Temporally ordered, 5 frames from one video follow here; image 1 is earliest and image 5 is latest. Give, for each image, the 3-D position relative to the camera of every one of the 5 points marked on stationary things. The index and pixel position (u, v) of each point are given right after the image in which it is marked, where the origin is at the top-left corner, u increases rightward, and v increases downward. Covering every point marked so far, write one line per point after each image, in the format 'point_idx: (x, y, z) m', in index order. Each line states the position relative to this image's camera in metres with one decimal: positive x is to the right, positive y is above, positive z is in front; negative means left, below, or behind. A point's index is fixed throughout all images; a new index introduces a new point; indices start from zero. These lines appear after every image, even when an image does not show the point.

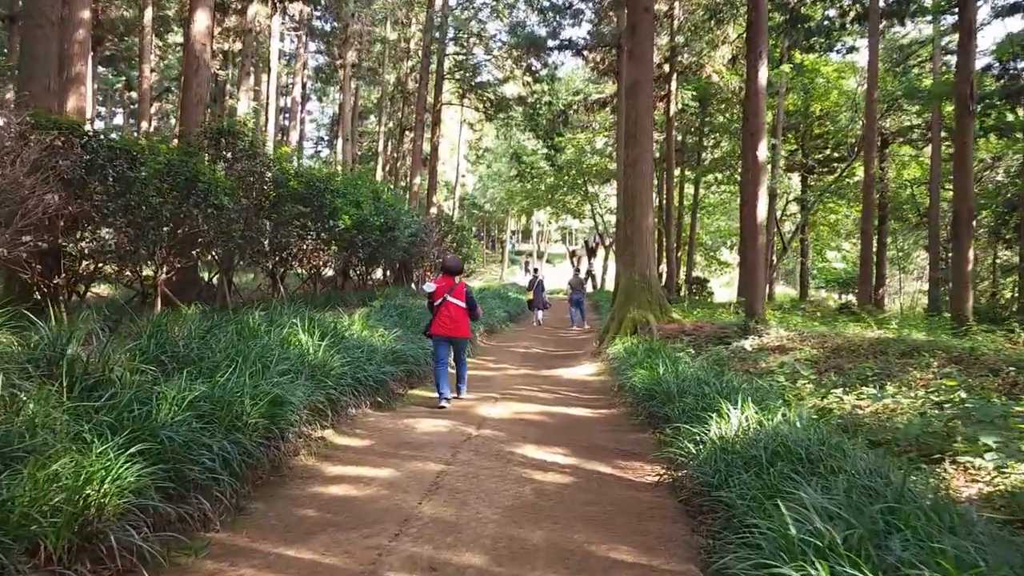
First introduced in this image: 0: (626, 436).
0: (+1.0, -1.3, +6.9) m
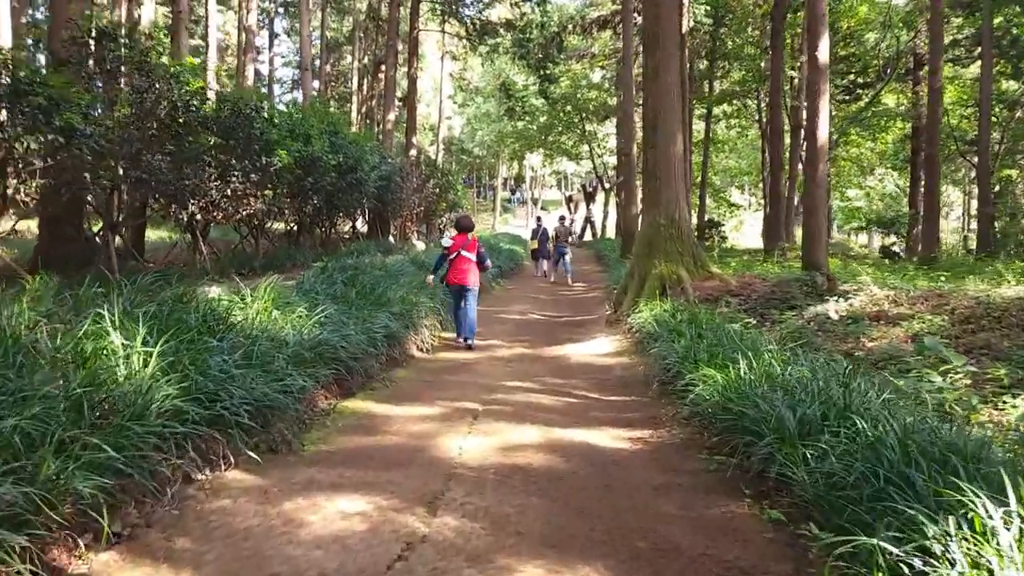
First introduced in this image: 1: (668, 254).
0: (+0.9, -1.0, +3.7) m
1: (+2.0, +0.4, +10.6) m
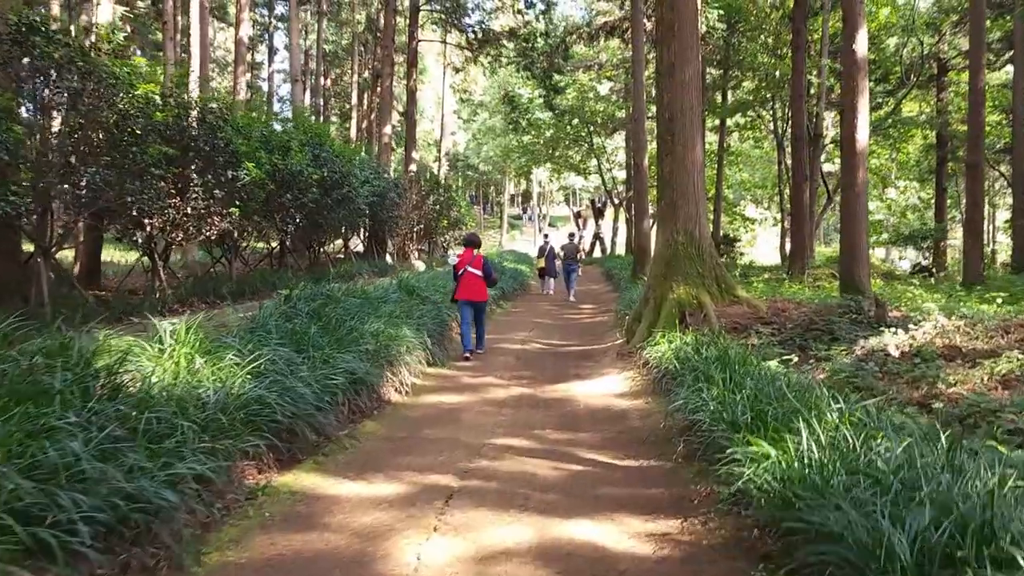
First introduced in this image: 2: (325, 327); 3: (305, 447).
0: (+0.8, -1.2, +2.4) m
1: (+2.0, +0.1, +9.2) m
2: (-1.7, -0.3, +7.3) m
3: (-1.3, -1.0, +5.1) m
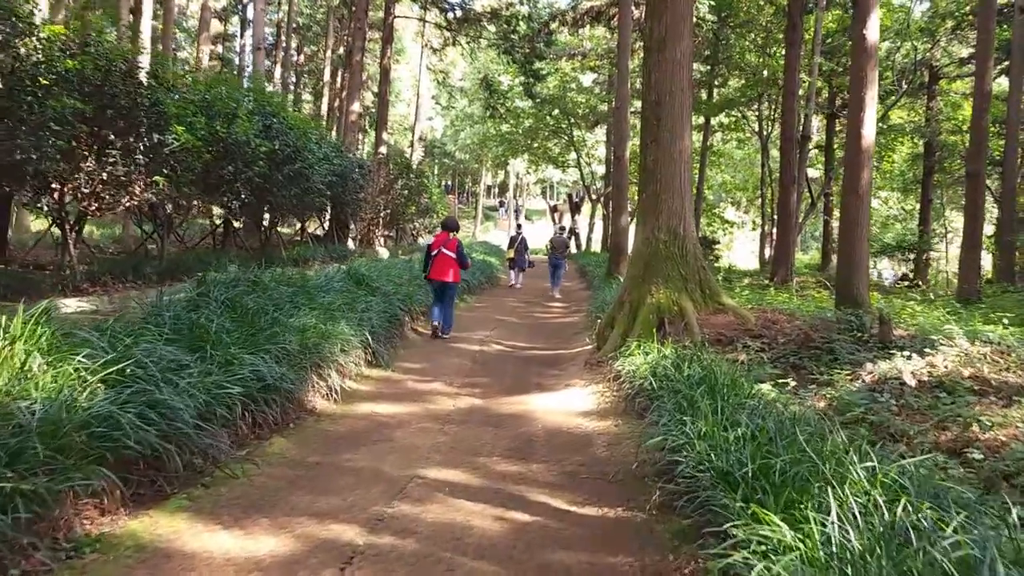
0: (+0.5, -1.3, +1.3) m
1: (+1.6, +0.1, +8.2) m
2: (-2.0, -0.2, +6.1) m
3: (-1.6, -0.9, +4.0) m
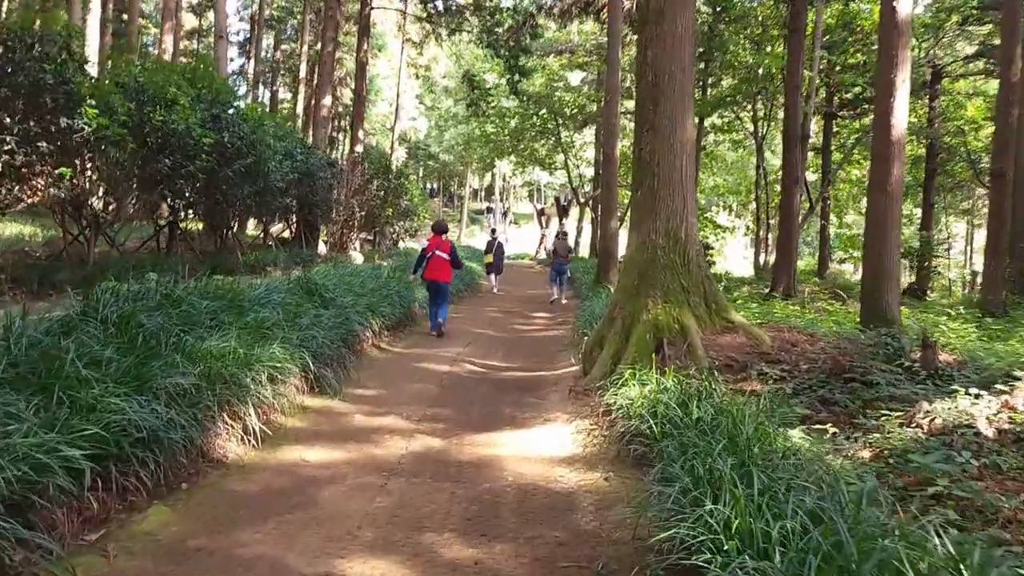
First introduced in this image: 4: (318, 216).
0: (+0.4, -1.3, 0.0) m
1: (+1.3, 0.0, +6.9) m
2: (-2.2, -0.3, +4.8) m
3: (-1.8, -1.0, +2.6) m
4: (-4.2, +1.5, +17.6) m
